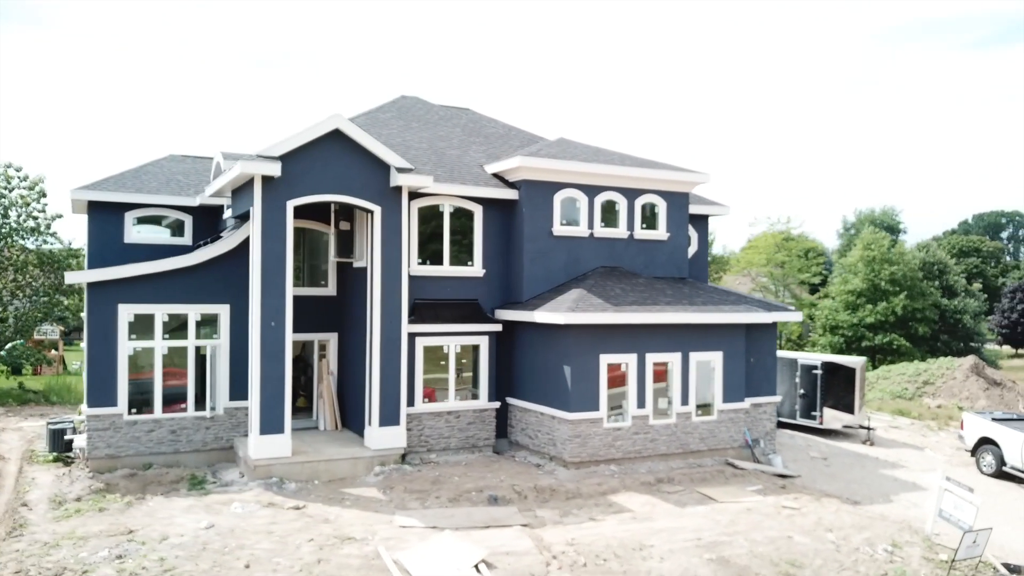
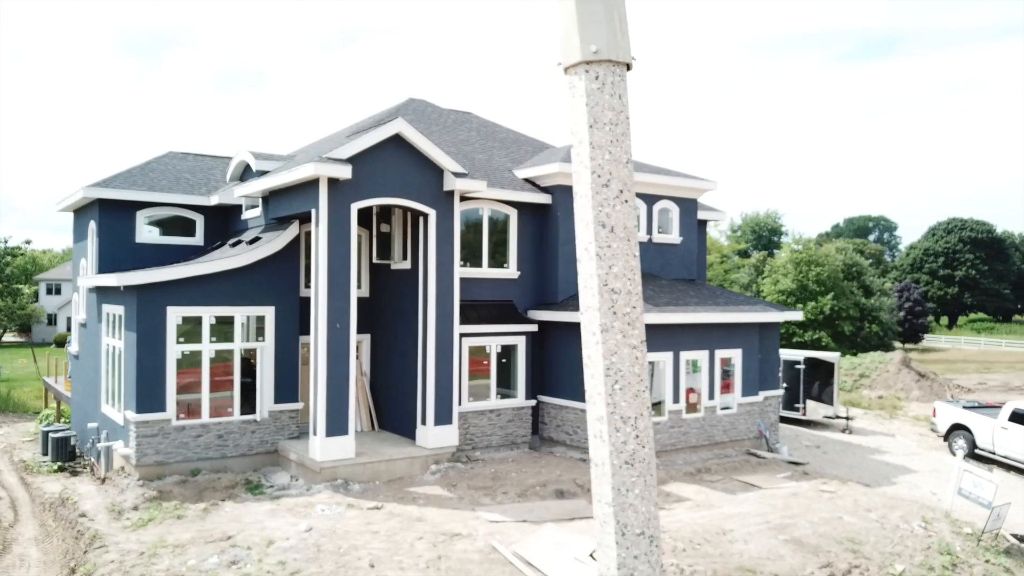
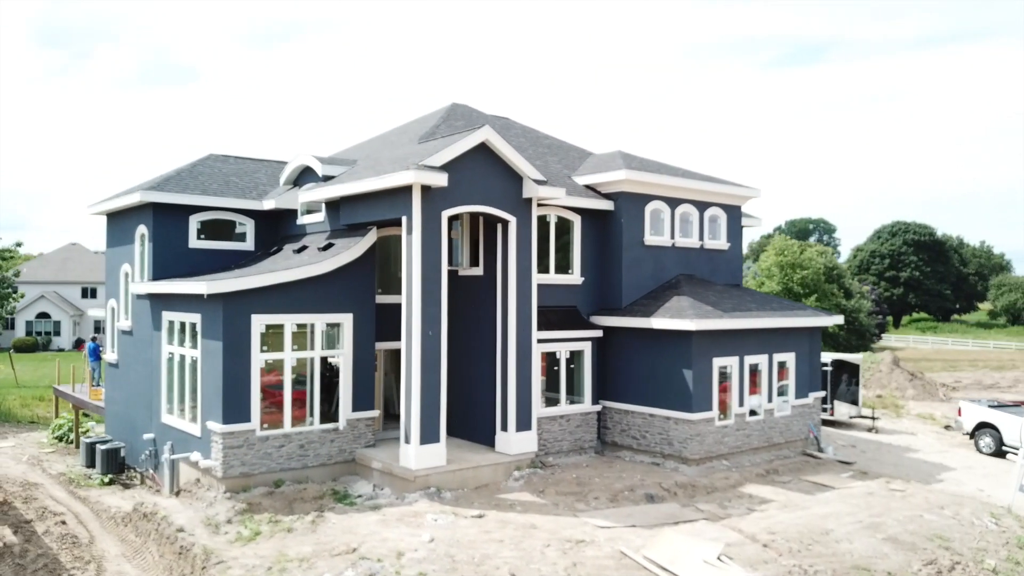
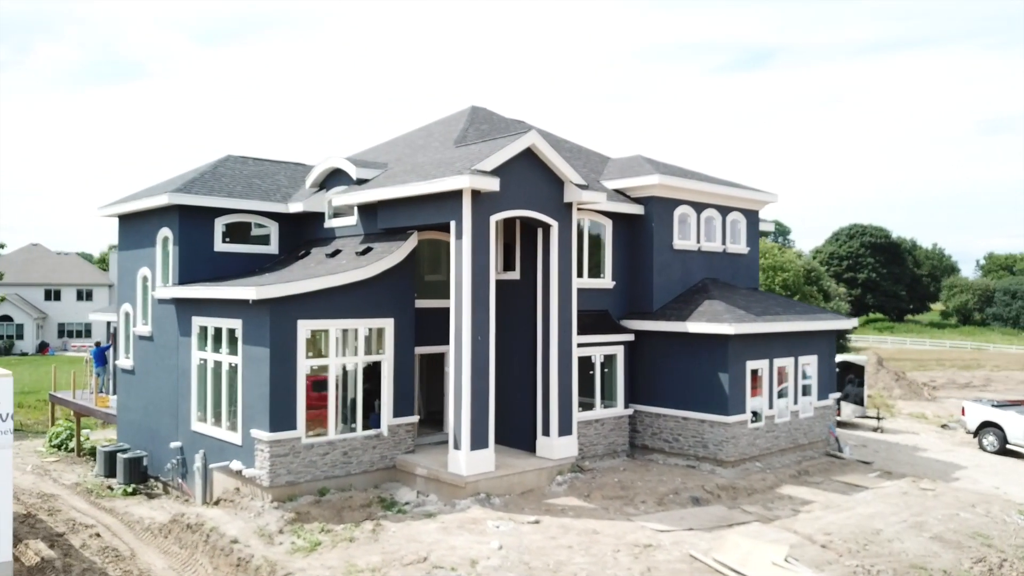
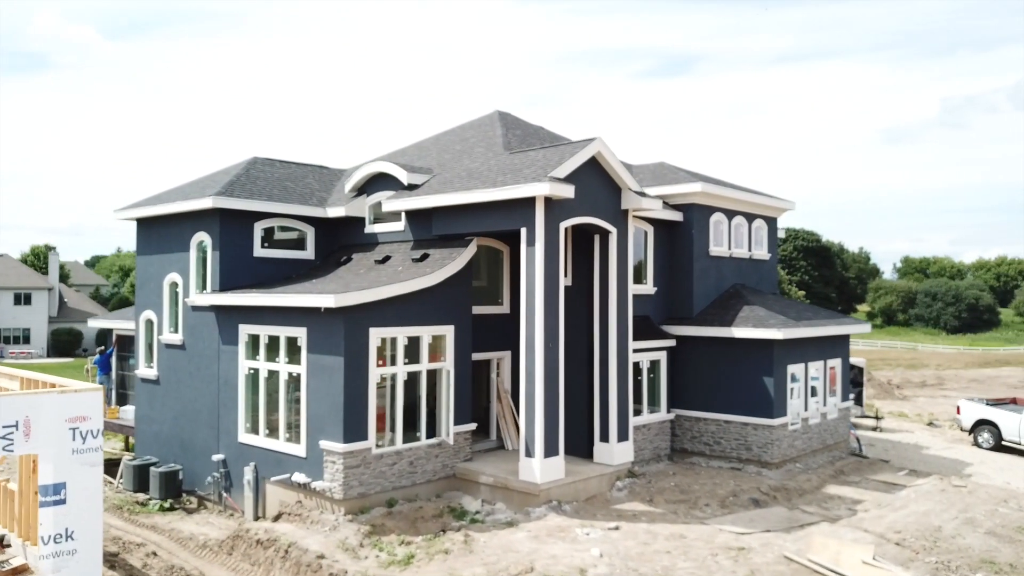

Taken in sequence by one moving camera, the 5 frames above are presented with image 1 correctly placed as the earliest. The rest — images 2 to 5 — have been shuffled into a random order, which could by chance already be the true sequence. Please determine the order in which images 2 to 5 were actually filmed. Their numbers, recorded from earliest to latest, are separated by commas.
2, 3, 4, 5
